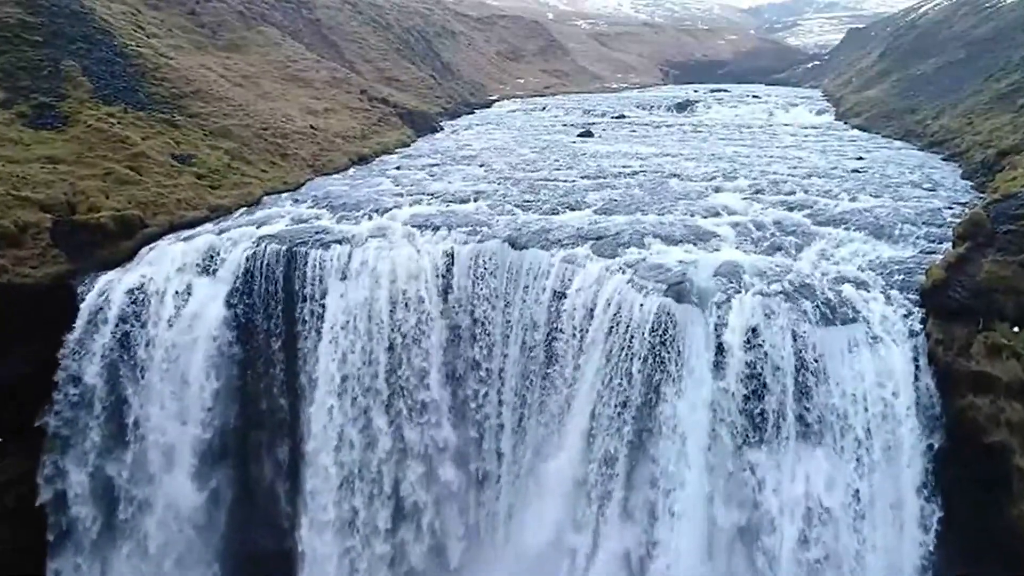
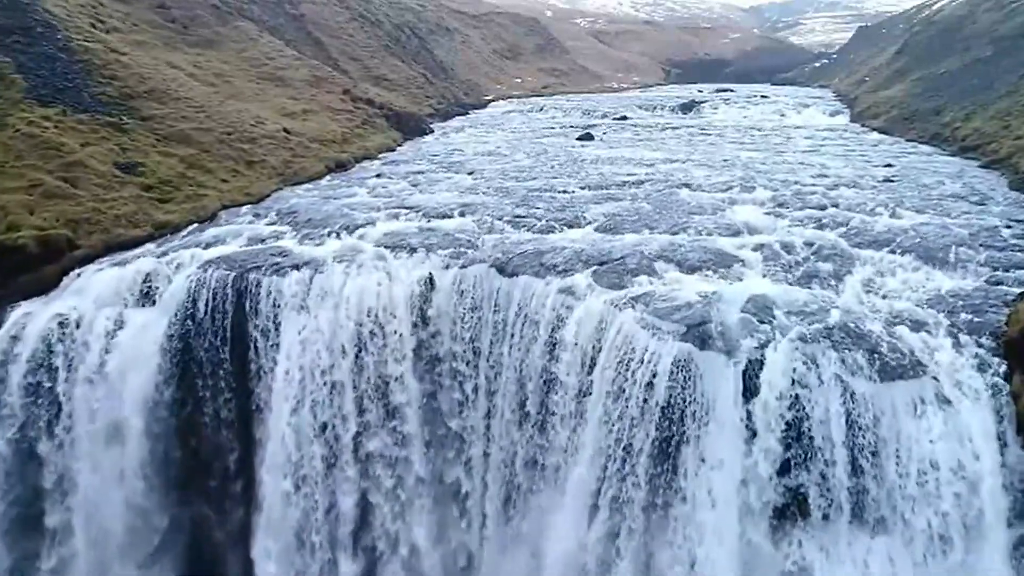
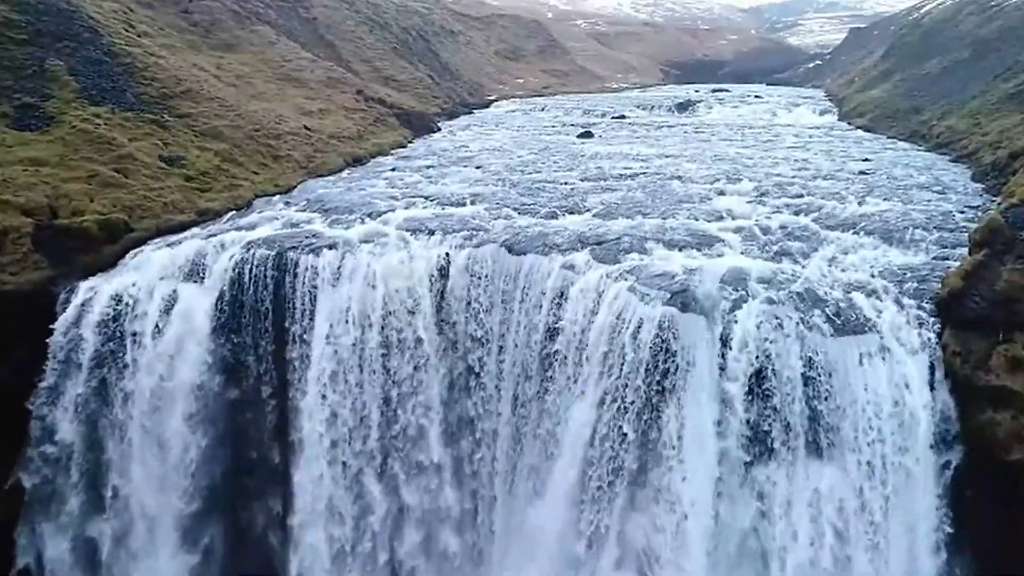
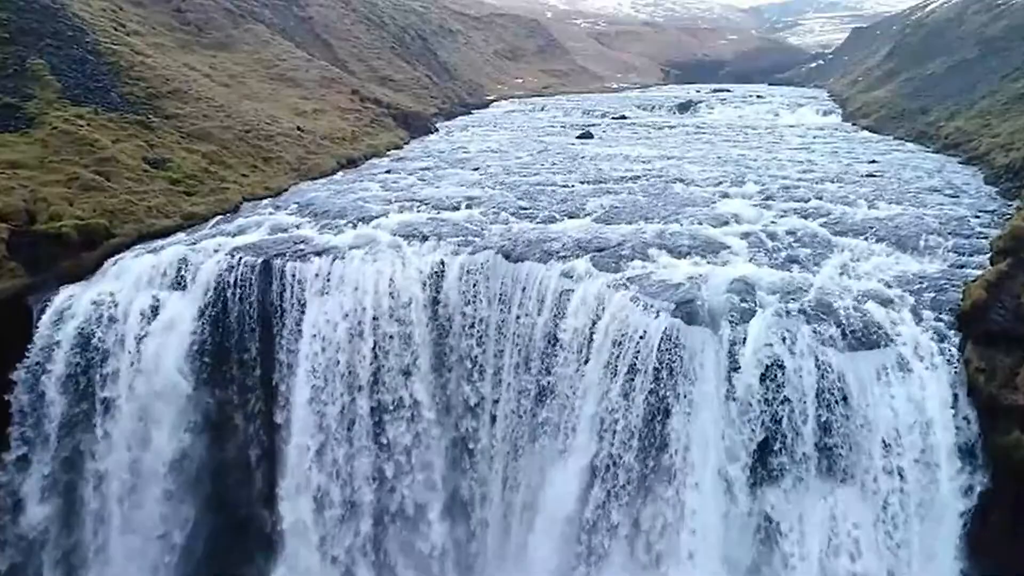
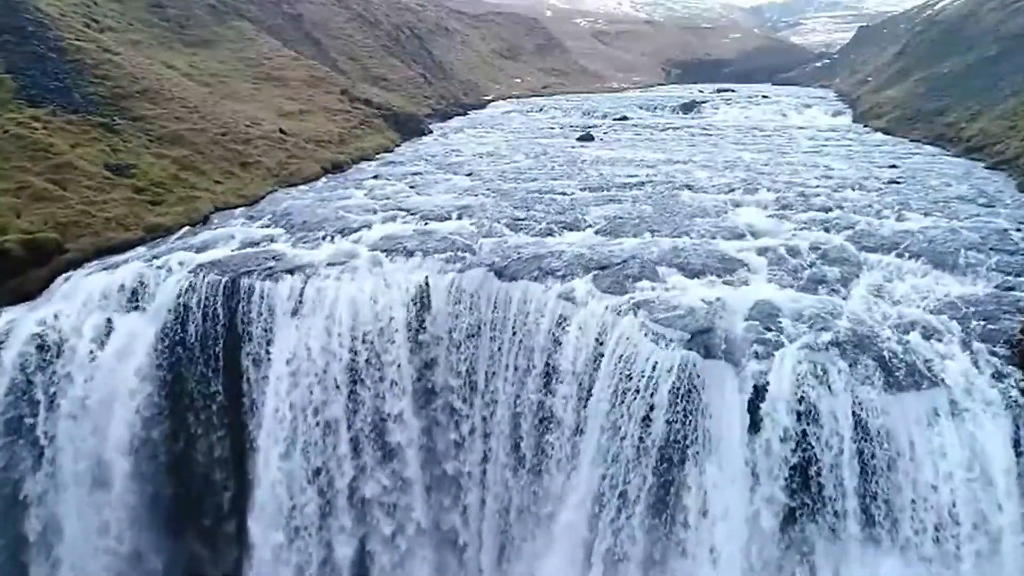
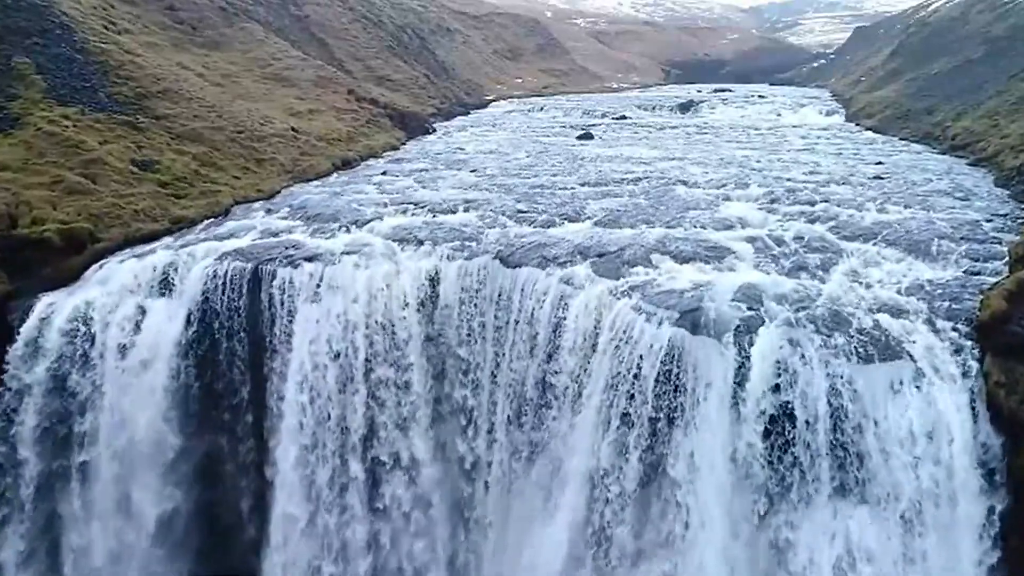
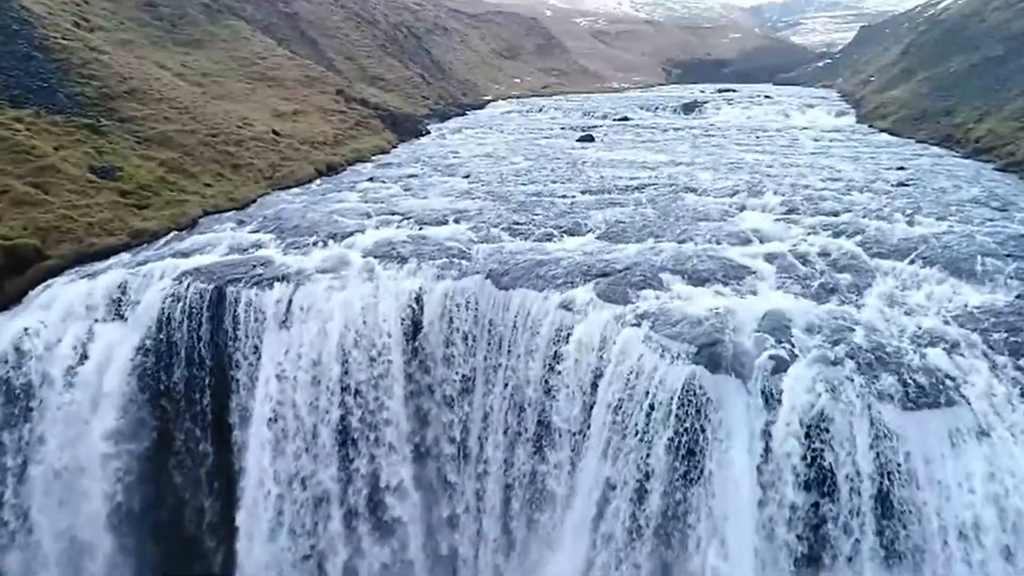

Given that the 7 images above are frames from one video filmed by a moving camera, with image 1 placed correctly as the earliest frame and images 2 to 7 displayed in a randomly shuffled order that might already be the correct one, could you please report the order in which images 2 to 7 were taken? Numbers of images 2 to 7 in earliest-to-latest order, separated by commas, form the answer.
3, 4, 6, 2, 5, 7
